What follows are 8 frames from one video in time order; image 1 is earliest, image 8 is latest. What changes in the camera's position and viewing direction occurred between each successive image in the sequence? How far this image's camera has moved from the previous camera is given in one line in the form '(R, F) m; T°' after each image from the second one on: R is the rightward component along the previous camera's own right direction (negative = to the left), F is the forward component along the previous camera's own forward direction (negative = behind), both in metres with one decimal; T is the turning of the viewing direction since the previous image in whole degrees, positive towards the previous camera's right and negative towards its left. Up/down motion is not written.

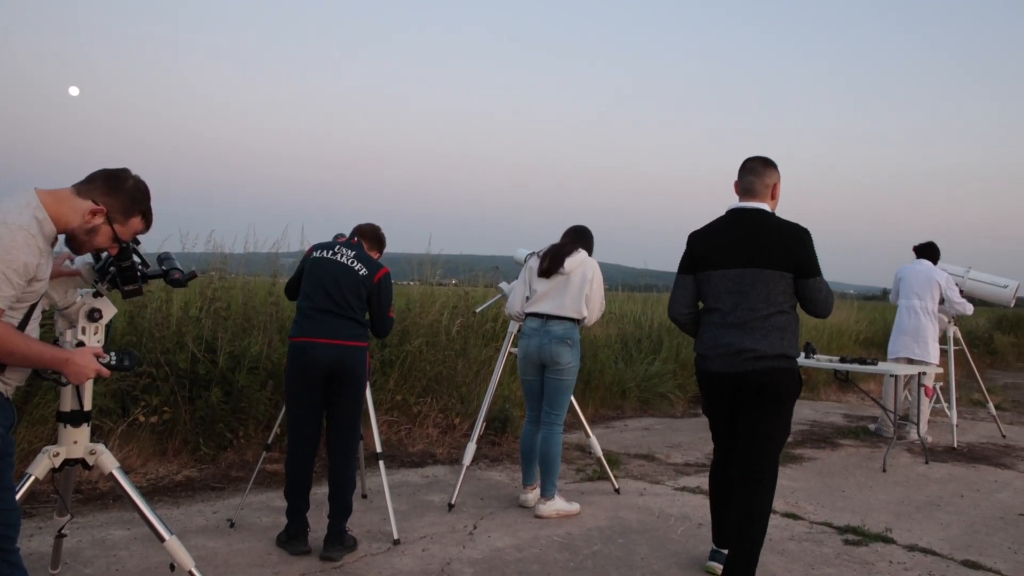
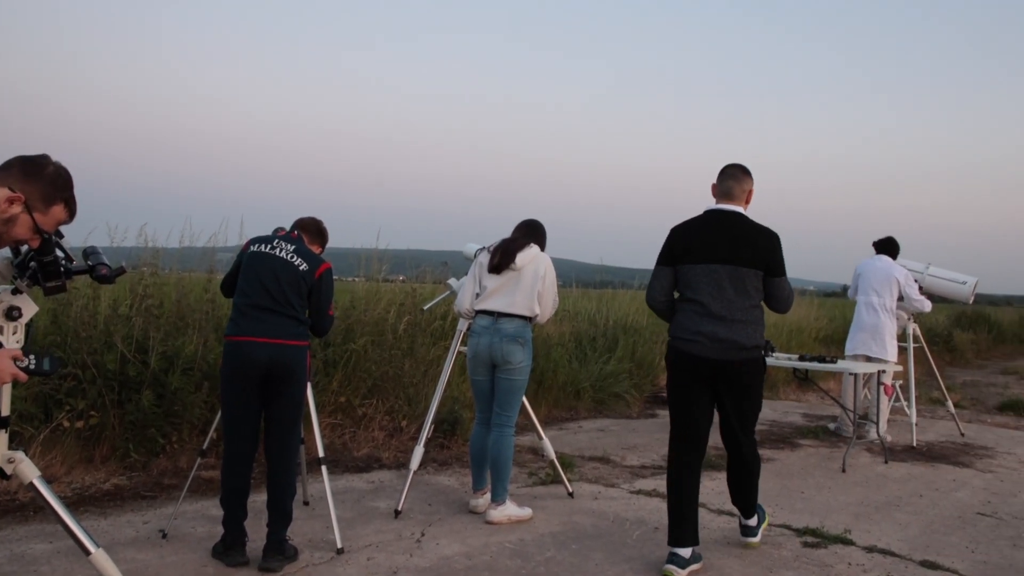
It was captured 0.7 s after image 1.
(+0.6, +0.4) m; -2°
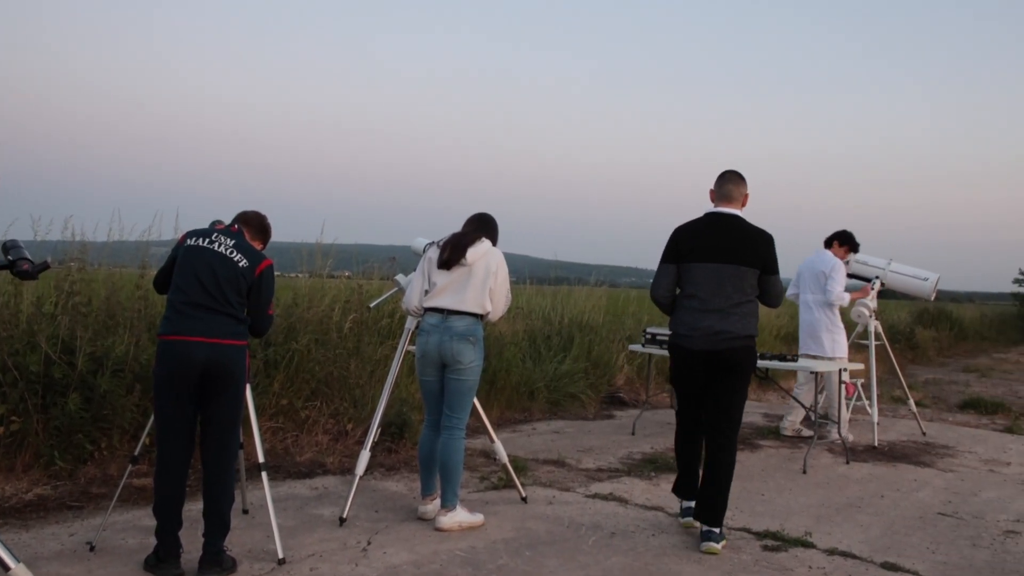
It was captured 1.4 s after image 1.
(+0.1, +0.3) m; +3°
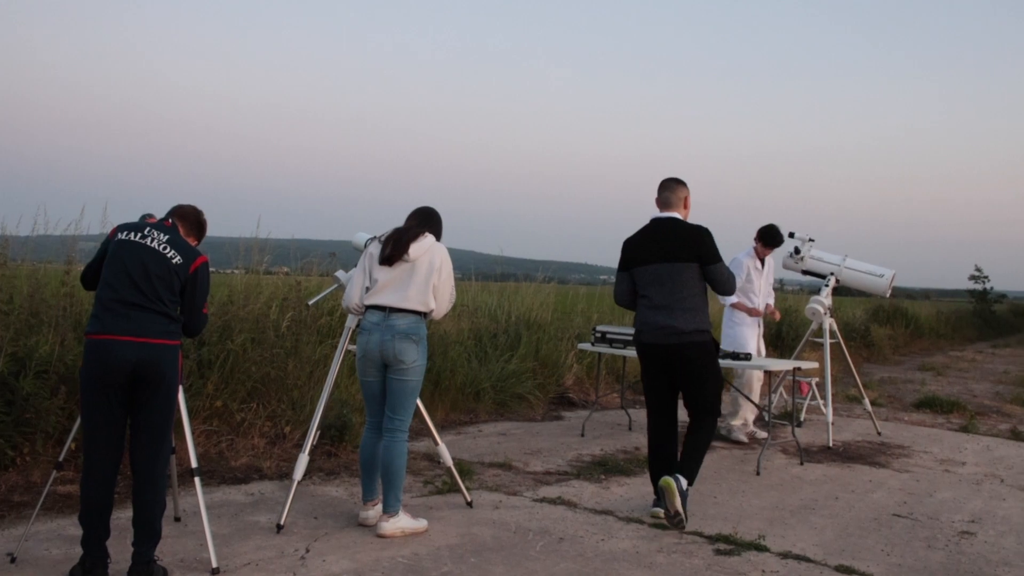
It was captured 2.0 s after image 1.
(+0.2, +0.2) m; +2°
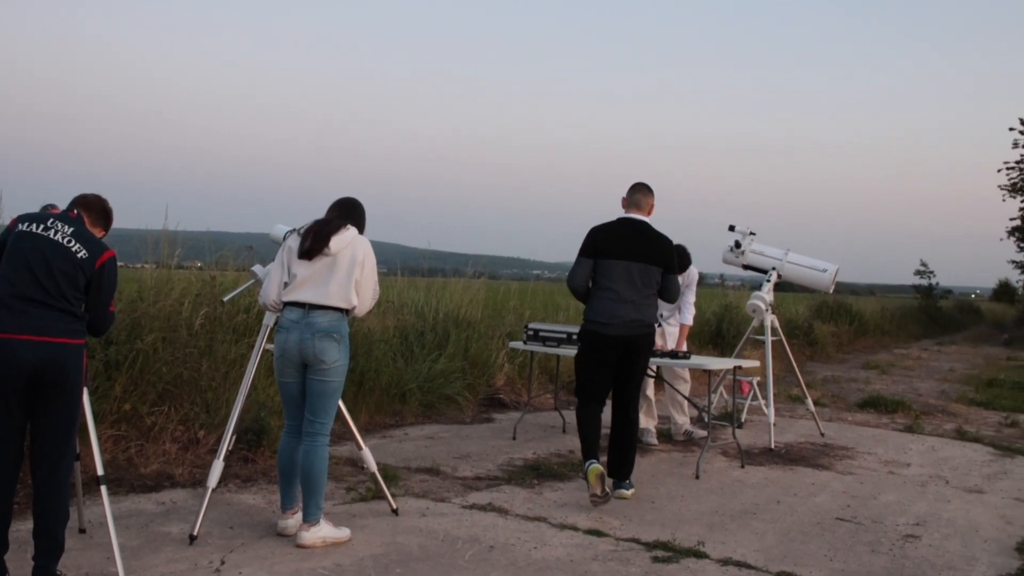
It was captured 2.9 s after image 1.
(+0.3, +0.3) m; +2°
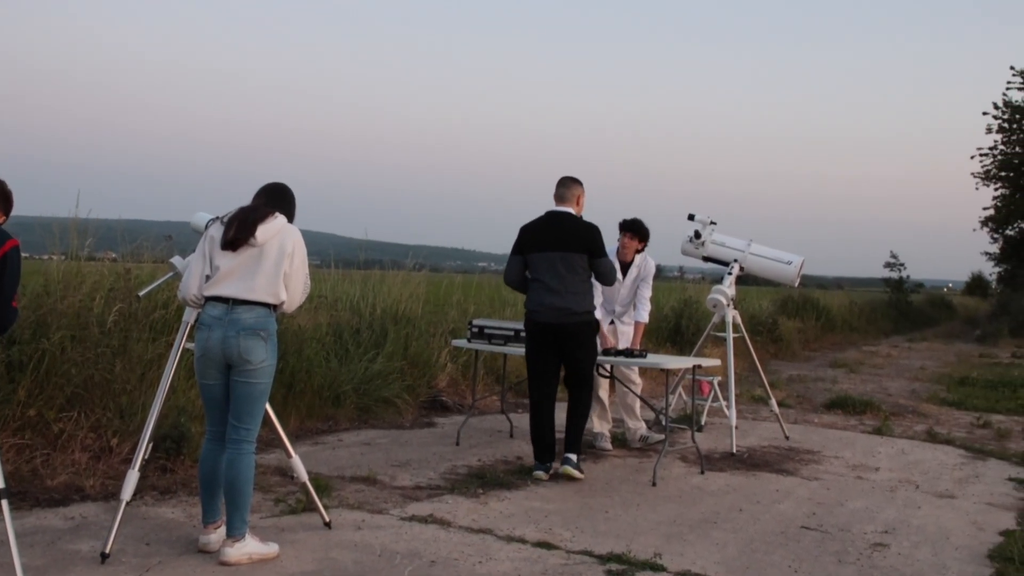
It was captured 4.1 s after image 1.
(+0.1, +0.4) m; +2°
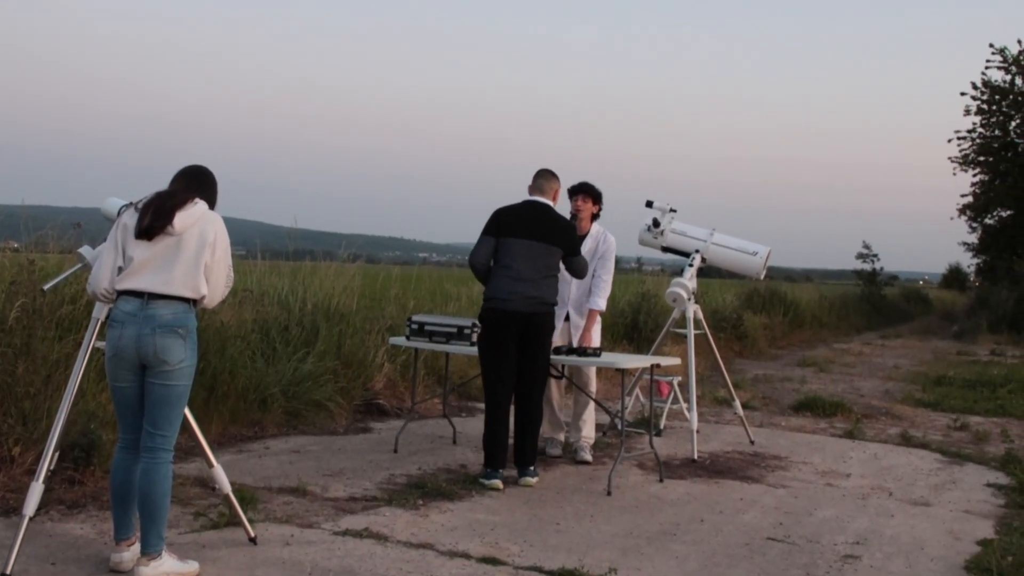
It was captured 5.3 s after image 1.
(+0.2, +0.4) m; +2°
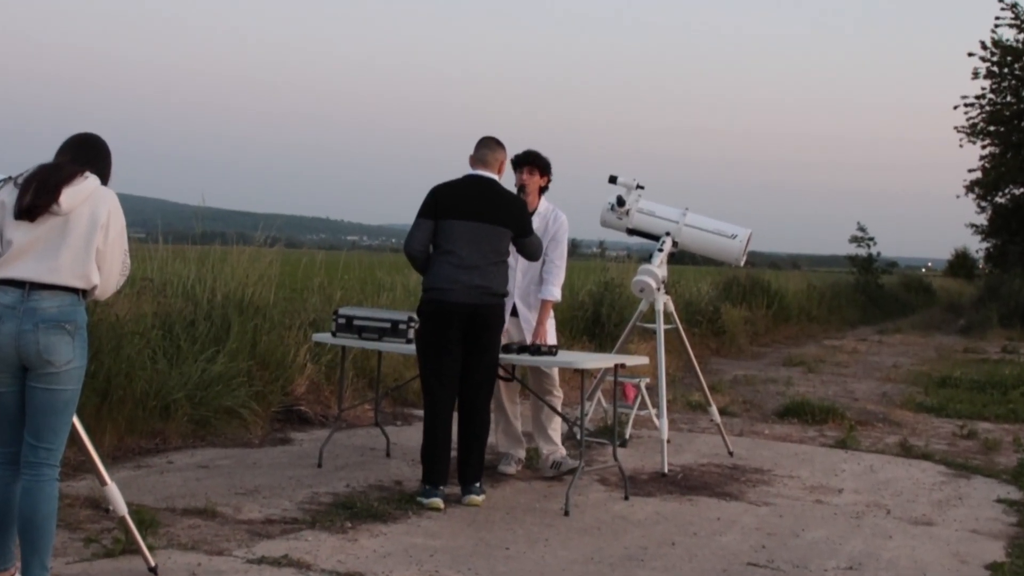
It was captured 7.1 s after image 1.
(+0.2, +0.6) m; +1°
